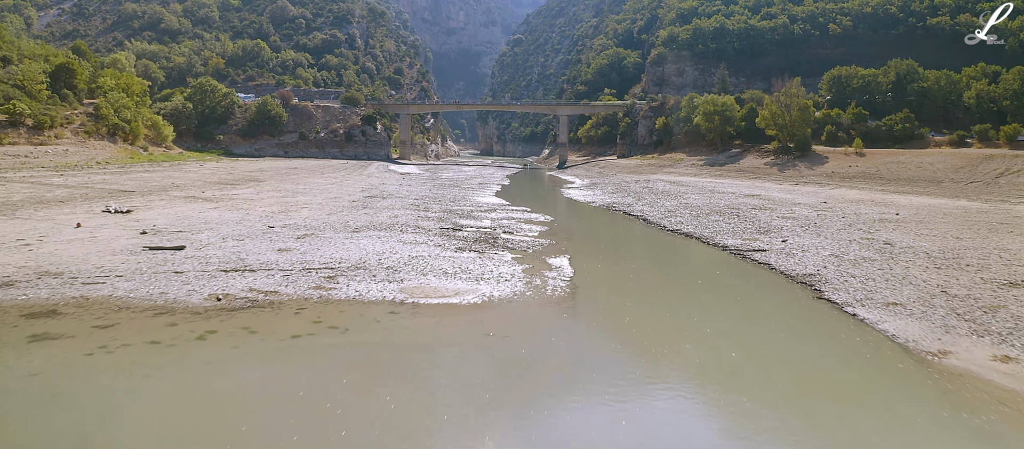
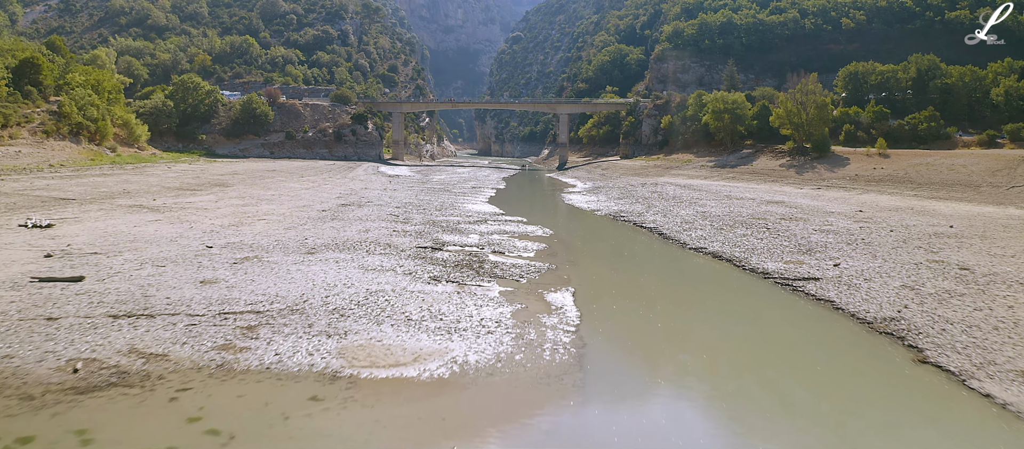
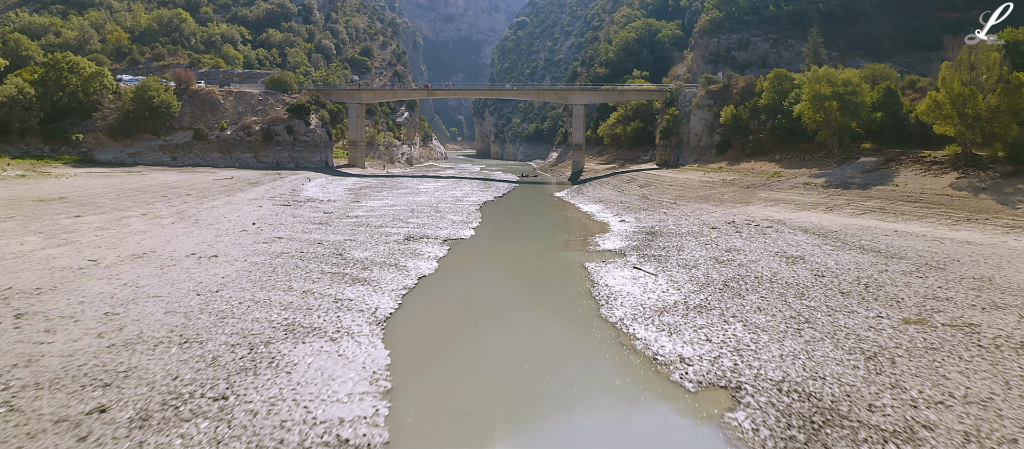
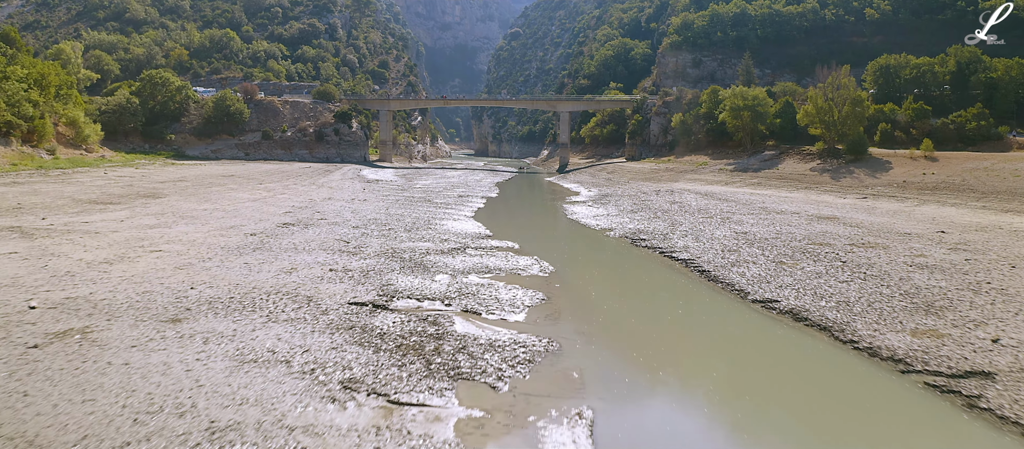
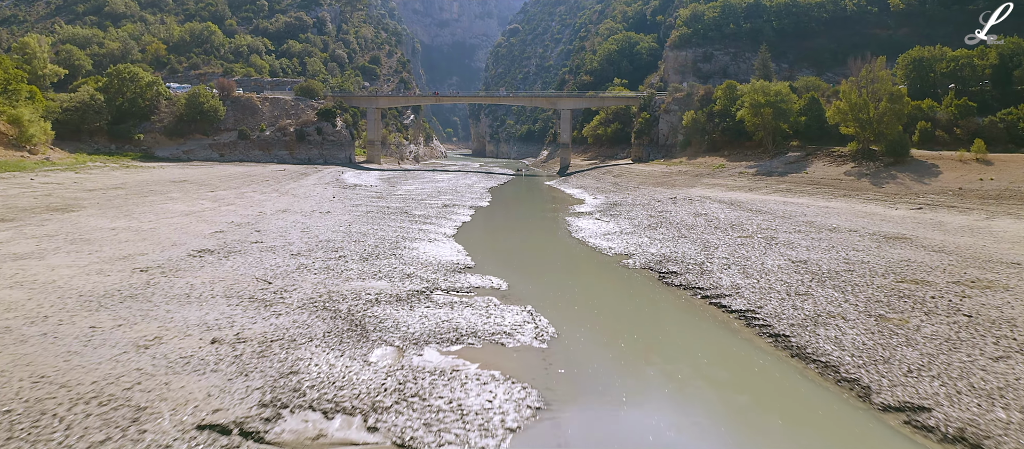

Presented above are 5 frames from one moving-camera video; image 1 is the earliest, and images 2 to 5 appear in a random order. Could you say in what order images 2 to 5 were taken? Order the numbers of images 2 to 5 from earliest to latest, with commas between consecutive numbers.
2, 4, 5, 3
